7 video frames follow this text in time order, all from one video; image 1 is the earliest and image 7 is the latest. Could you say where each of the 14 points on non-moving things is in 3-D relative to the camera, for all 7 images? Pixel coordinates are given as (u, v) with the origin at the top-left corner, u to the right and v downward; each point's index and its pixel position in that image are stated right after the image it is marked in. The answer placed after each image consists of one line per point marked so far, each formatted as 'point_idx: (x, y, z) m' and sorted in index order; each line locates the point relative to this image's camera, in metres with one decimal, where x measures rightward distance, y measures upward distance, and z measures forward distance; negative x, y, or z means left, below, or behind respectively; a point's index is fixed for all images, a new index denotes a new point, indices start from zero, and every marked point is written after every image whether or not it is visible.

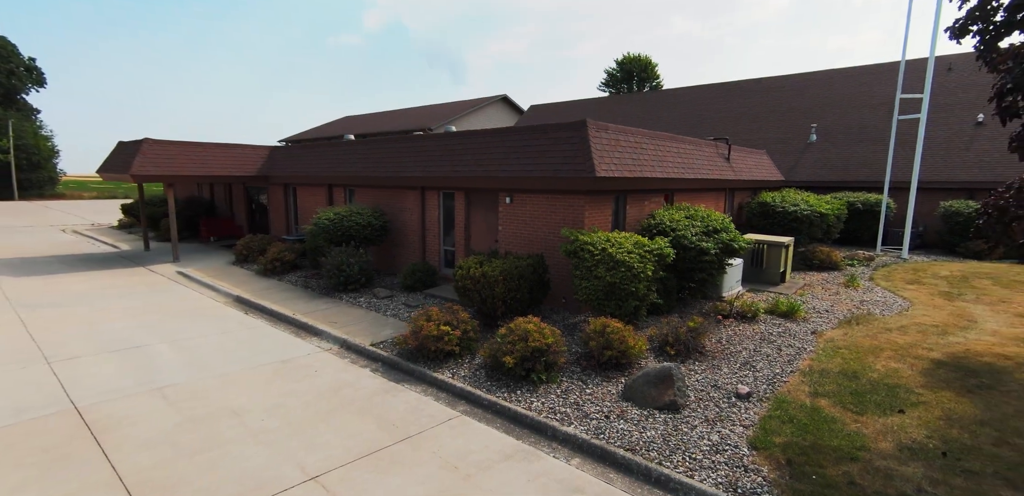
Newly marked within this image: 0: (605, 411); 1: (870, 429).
0: (+0.9, -1.6, +5.1) m
1: (+3.4, -1.7, +4.8) m
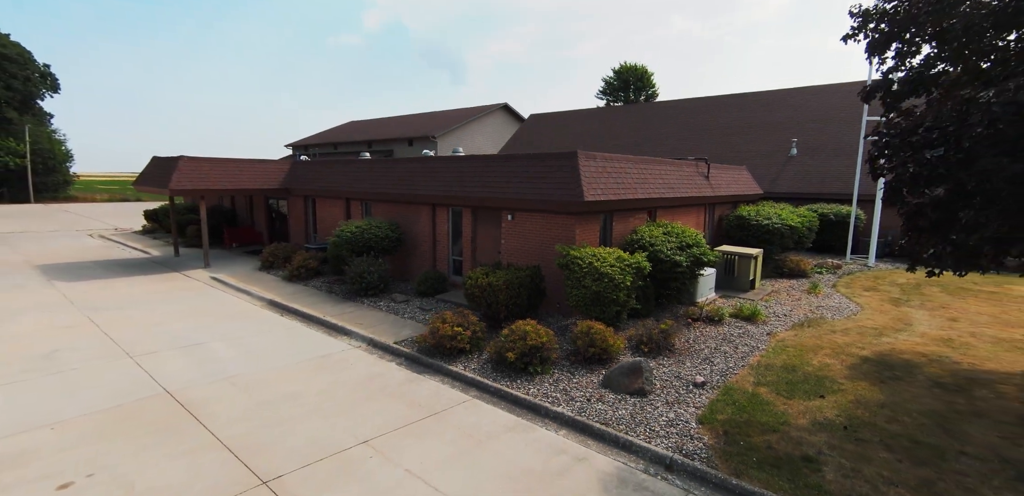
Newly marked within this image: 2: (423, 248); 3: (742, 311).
0: (+1.0, -1.9, +6.4) m
1: (+3.4, -1.9, +6.1) m
2: (-2.2, 0.0, +12.3) m
3: (+4.4, -1.2, +9.6) m
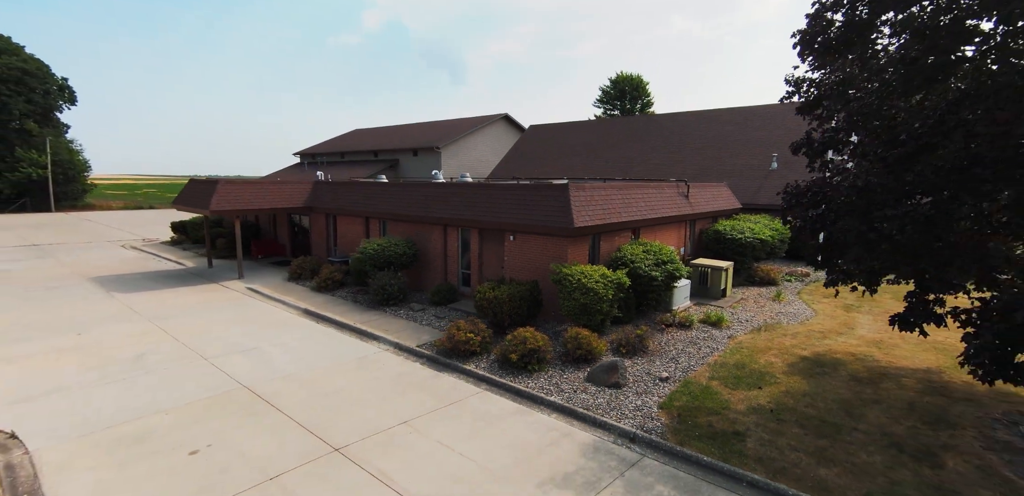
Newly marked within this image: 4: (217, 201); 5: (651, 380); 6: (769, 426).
0: (+1.0, -2.3, +8.1) m
1: (+3.5, -2.3, +7.8) m
2: (-2.1, -0.4, +14.0) m
3: (+4.4, -1.5, +11.3) m
4: (-9.0, +1.4, +15.3) m
5: (+2.3, -2.2, +8.4) m
6: (+3.6, -2.5, +7.0) m
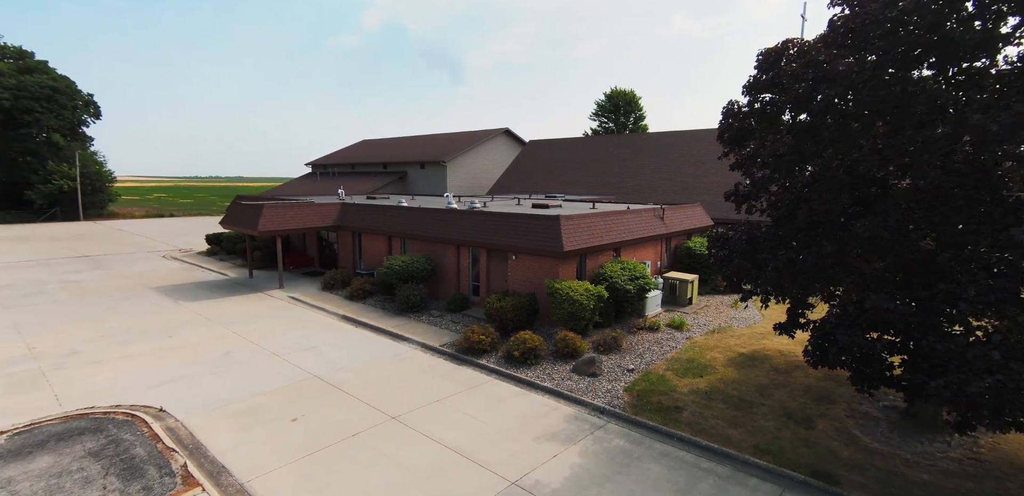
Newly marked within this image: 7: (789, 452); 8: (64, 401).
0: (+1.1, -2.8, +10.8) m
1: (+3.5, -2.8, +10.4) m
2: (-2.1, -0.9, +16.7) m
3: (+4.5, -2.0, +14.0) m
4: (-8.9, +0.9, +18.0) m
5: (+2.4, -2.7, +11.0) m
6: (+3.6, -3.0, +9.6) m
7: (+4.4, -3.2, +8.0) m
8: (-8.5, -2.9, +9.6) m
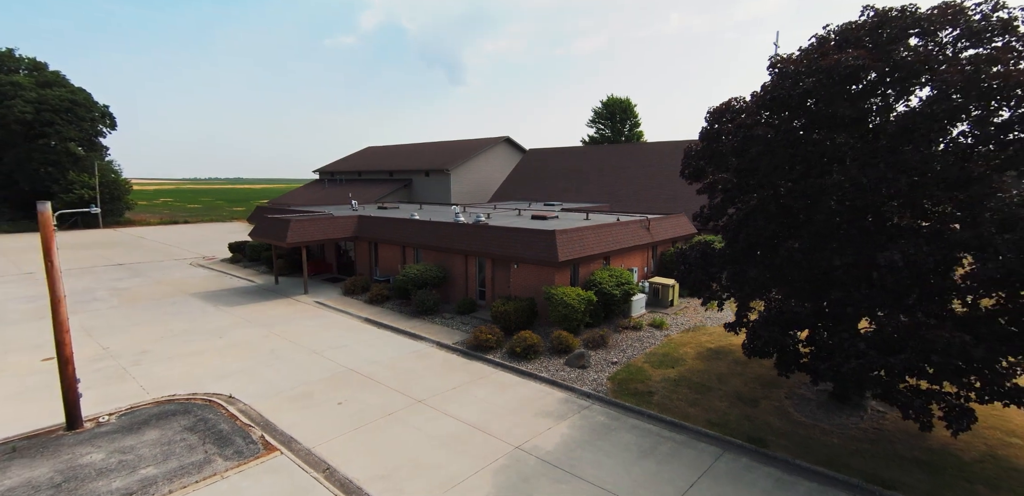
0: (+1.1, -3.1, +12.9) m
1: (+3.6, -3.1, +12.6) m
2: (-2.0, -1.3, +18.8) m
3: (+4.6, -2.4, +16.1) m
4: (-8.9, +0.5, +20.1) m
5: (+2.5, -3.0, +13.2) m
6: (+3.7, -3.3, +11.8) m
7: (+4.4, -3.5, +10.1) m
8: (-8.4, -3.3, +11.7) m
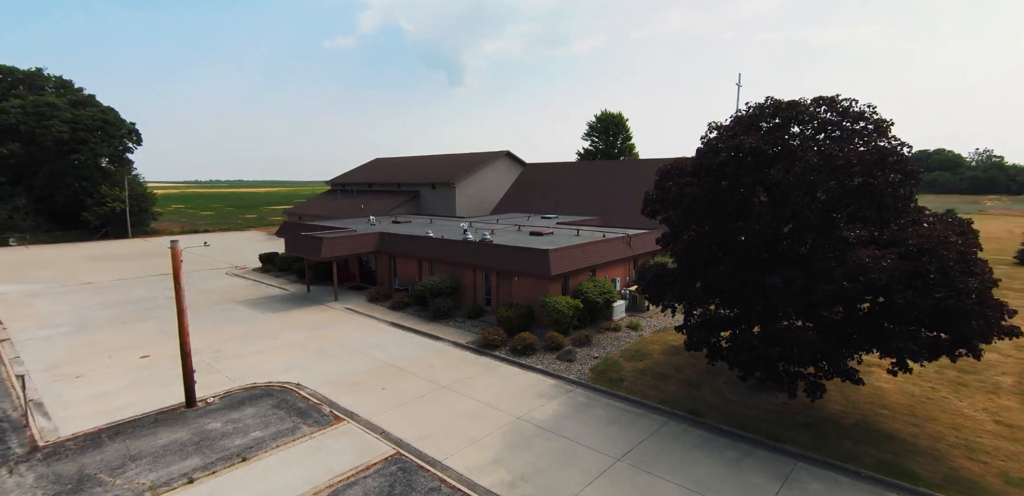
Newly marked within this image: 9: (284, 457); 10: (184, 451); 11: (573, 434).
0: (+1.2, -3.7, +16.3) m
1: (+3.7, -3.7, +16.0) m
2: (-1.9, -1.9, +22.2) m
3: (+4.6, -3.0, +19.5) m
4: (-8.8, -0.1, +23.6) m
5: (+2.5, -3.6, +16.6) m
6: (+3.8, -3.9, +15.2) m
7: (+4.5, -4.1, +13.5) m
8: (-8.4, -4.0, +15.1) m
9: (-5.0, -4.6, +11.0) m
10: (-7.2, -4.5, +11.1) m
11: (+1.5, -4.4, +12.0) m
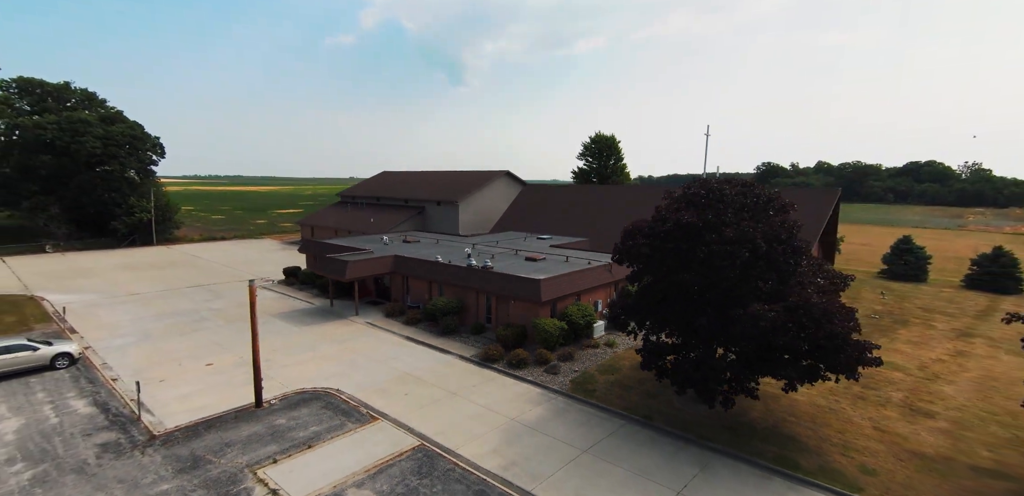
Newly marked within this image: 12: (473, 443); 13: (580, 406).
0: (+1.0, -5.1, +20.2) m
1: (+3.5, -5.1, +19.9) m
2: (-2.1, -3.2, +26.1) m
3: (+4.5, -4.4, +23.4) m
4: (-9.0, -1.3, +27.4) m
5: (+2.4, -5.0, +20.5) m
6: (+3.6, -5.3, +19.1) m
7: (+4.4, -5.6, +17.4) m
8: (-8.5, -5.2, +19.0) m
9: (-5.1, -5.8, +14.8) m
10: (-7.4, -5.7, +15.0) m
11: (+1.3, -5.8, +15.9) m
12: (-1.2, -5.9, +15.2) m
13: (+2.4, -5.6, +17.6) m
